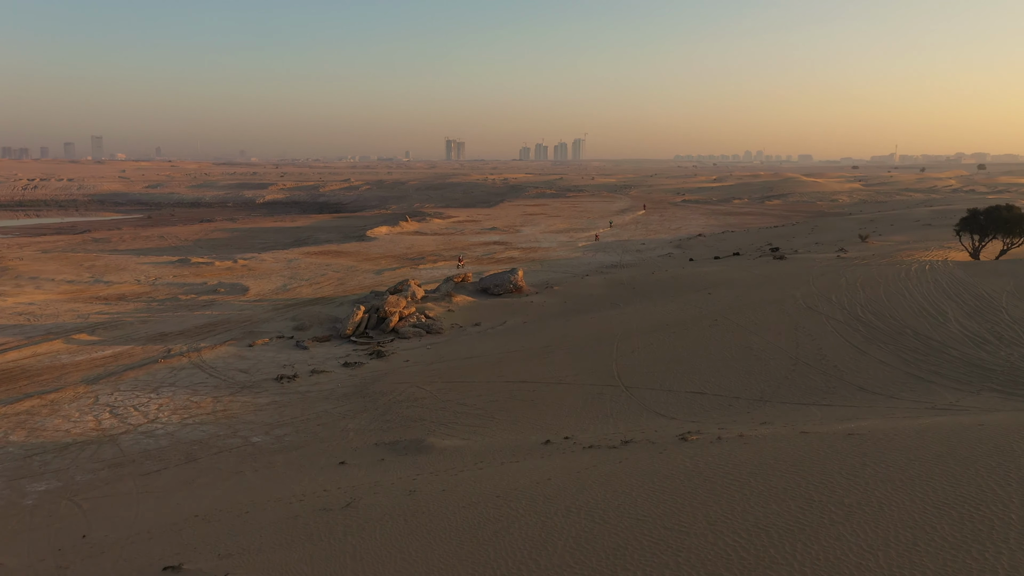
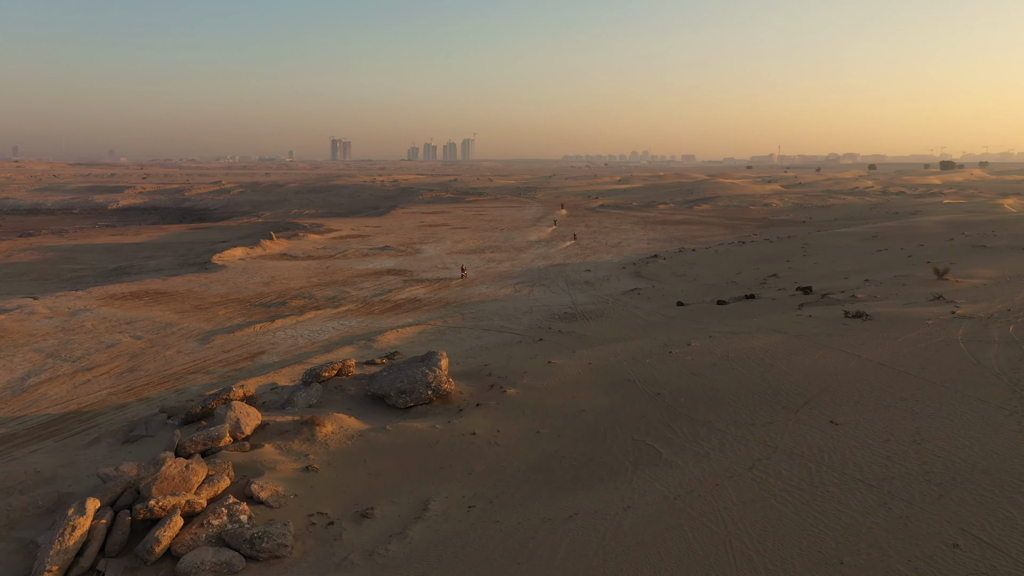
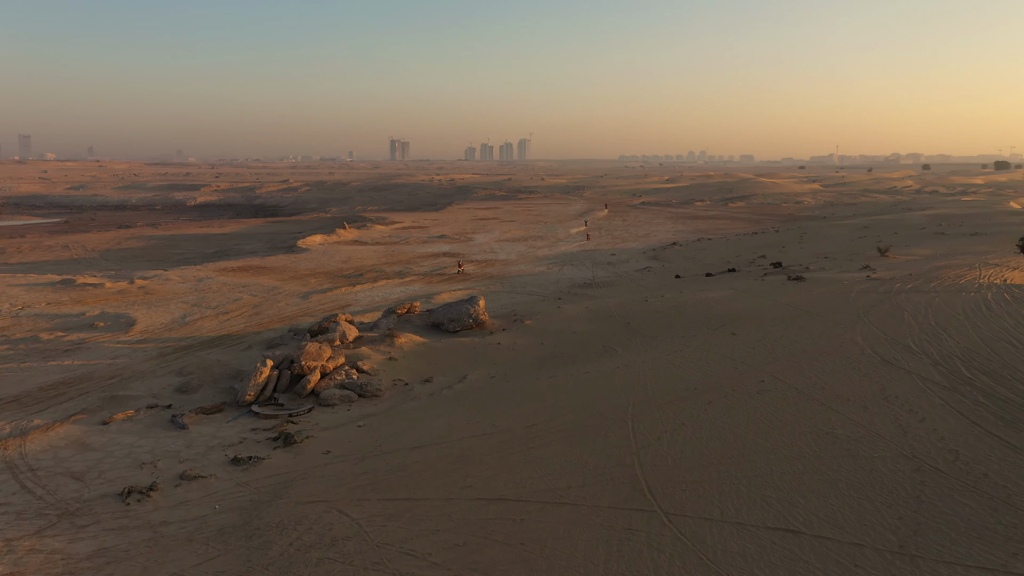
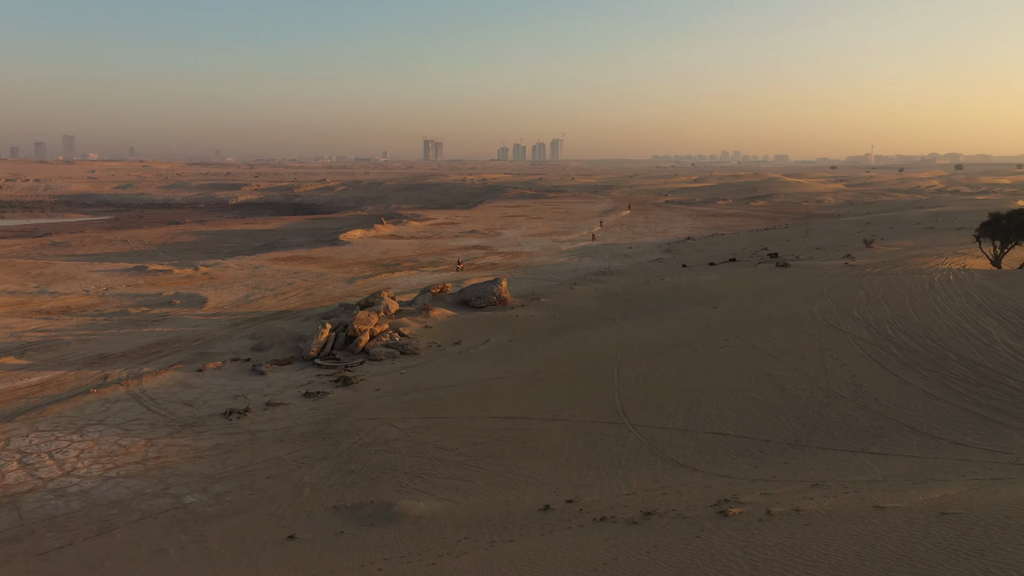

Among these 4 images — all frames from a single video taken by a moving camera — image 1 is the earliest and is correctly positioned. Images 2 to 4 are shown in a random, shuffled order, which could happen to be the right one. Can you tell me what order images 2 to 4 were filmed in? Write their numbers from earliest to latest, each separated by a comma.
4, 3, 2
